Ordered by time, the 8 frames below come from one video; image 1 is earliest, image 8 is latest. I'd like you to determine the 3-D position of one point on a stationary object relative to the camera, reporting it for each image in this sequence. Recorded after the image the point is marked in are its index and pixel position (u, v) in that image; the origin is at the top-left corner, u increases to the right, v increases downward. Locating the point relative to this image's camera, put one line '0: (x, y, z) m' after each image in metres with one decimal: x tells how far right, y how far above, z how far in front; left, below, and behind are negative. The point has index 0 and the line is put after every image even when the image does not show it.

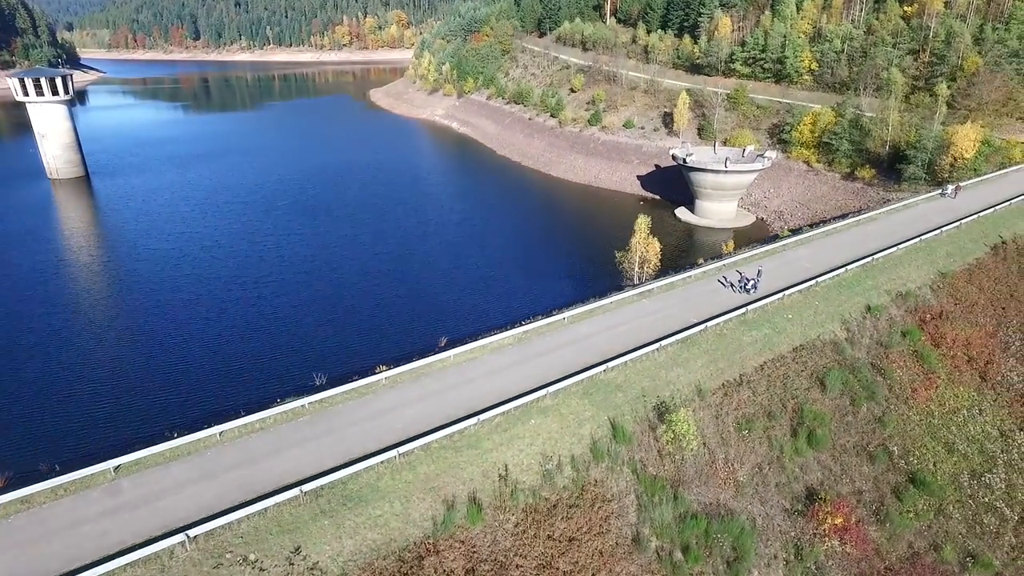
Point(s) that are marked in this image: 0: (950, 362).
0: (+12.2, -2.1, +17.0) m
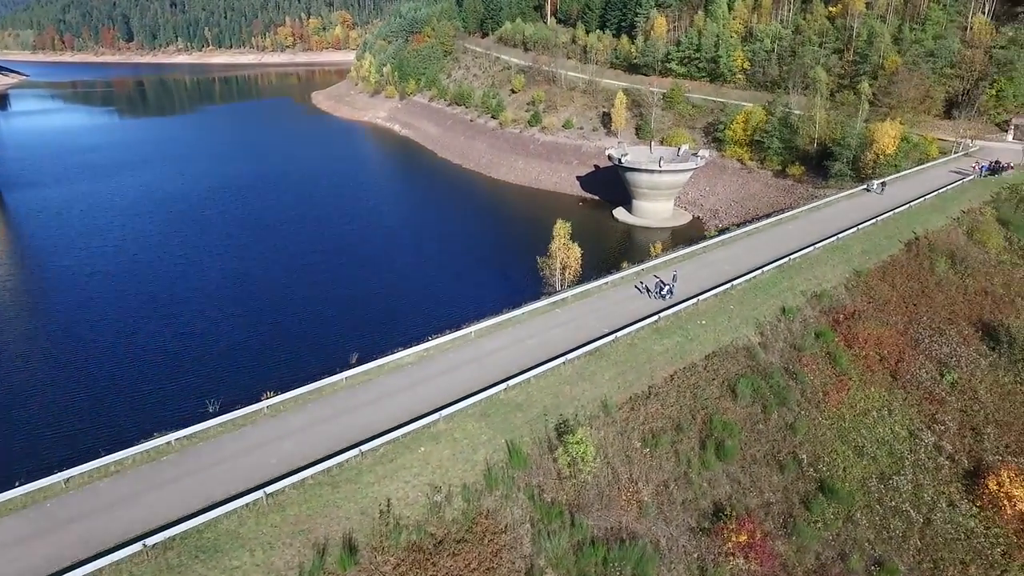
0: (+9.8, -2.1, +17.0) m
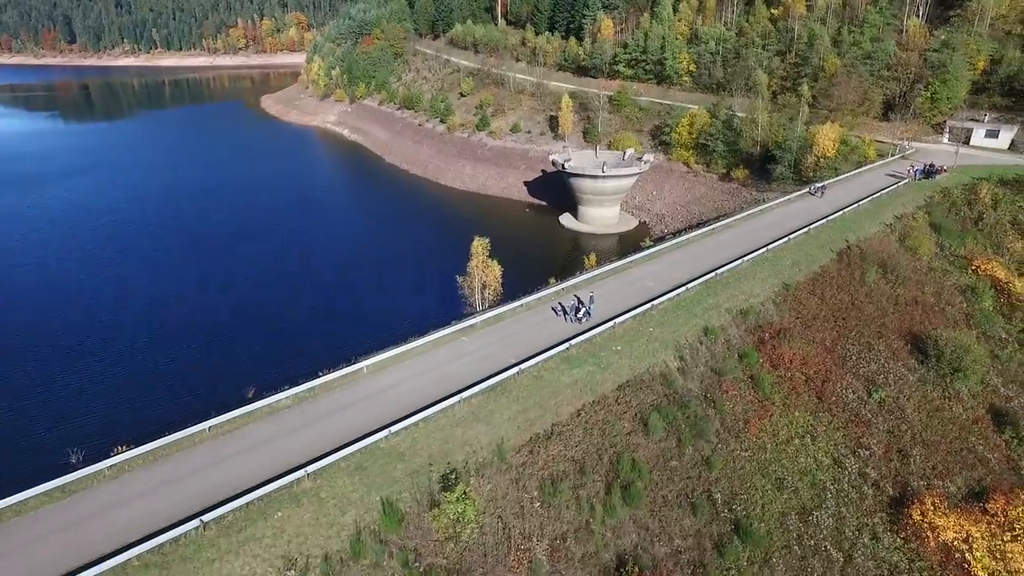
0: (+7.3, -2.6, +16.2) m
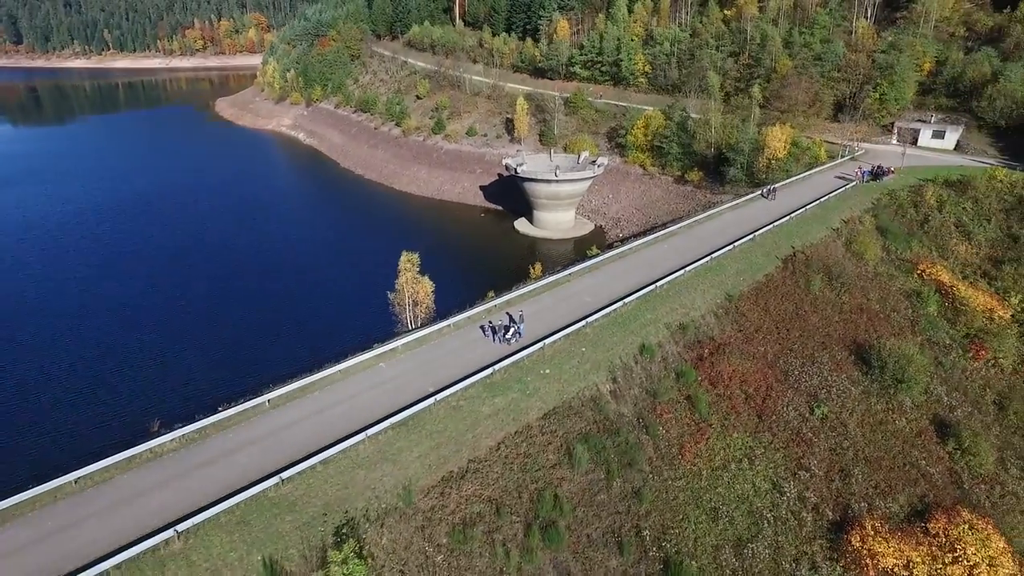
0: (+5.4, -2.9, +15.4) m
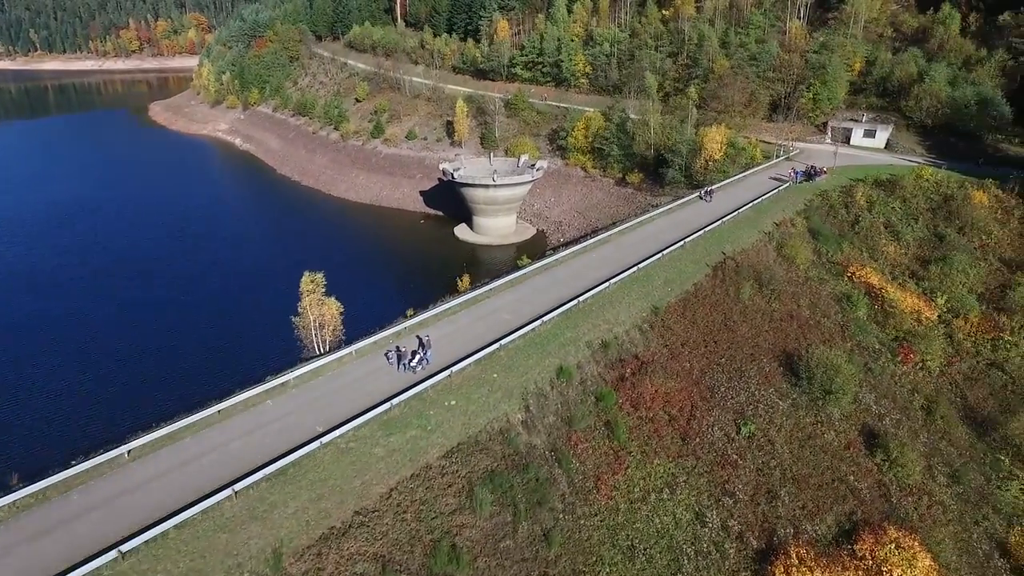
0: (+3.2, -3.3, +14.6) m
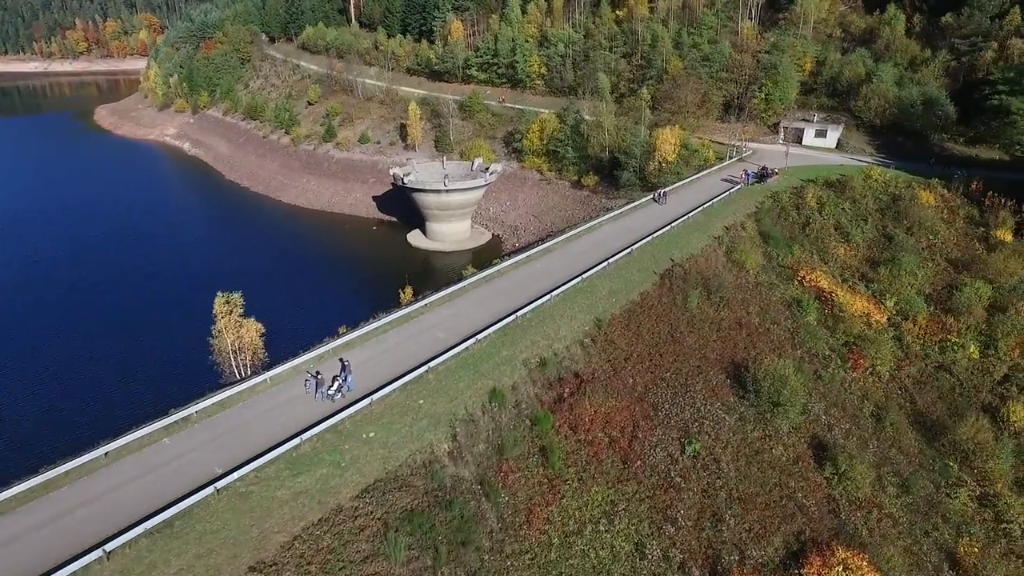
0: (+1.6, -3.7, +13.7) m
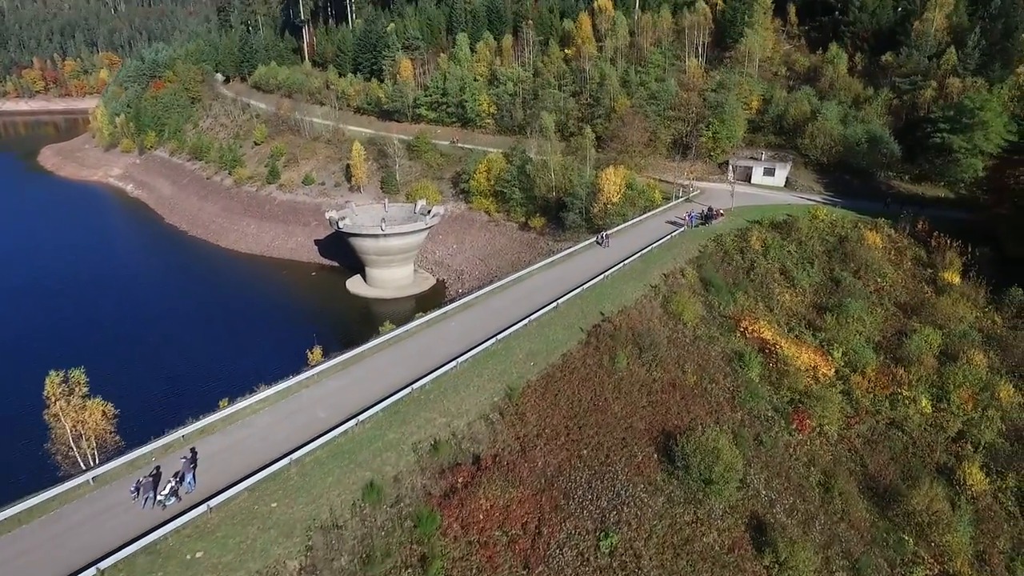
0: (-0.7, -5.1, +11.6) m
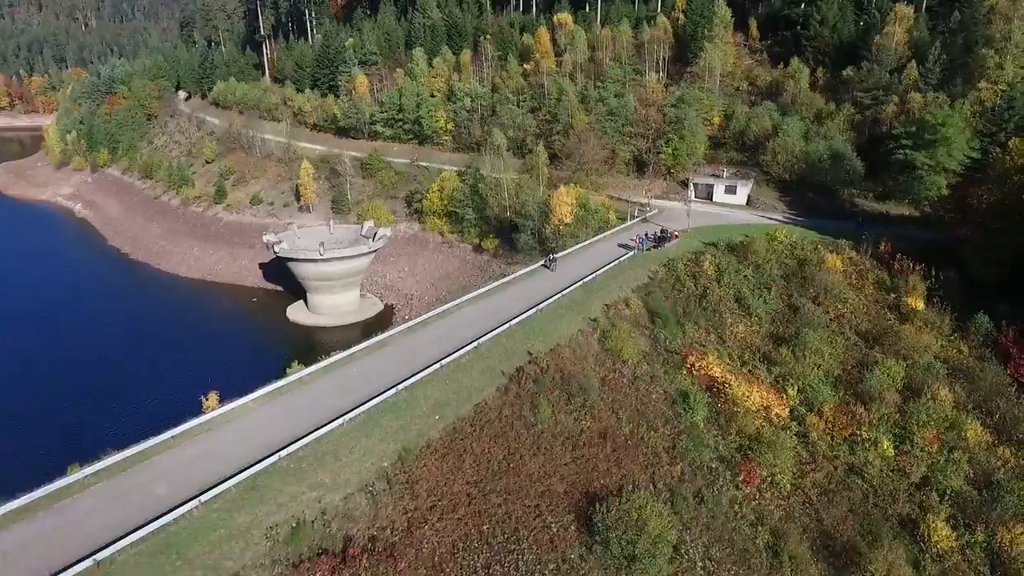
0: (-2.8, -6.0, +9.3) m
